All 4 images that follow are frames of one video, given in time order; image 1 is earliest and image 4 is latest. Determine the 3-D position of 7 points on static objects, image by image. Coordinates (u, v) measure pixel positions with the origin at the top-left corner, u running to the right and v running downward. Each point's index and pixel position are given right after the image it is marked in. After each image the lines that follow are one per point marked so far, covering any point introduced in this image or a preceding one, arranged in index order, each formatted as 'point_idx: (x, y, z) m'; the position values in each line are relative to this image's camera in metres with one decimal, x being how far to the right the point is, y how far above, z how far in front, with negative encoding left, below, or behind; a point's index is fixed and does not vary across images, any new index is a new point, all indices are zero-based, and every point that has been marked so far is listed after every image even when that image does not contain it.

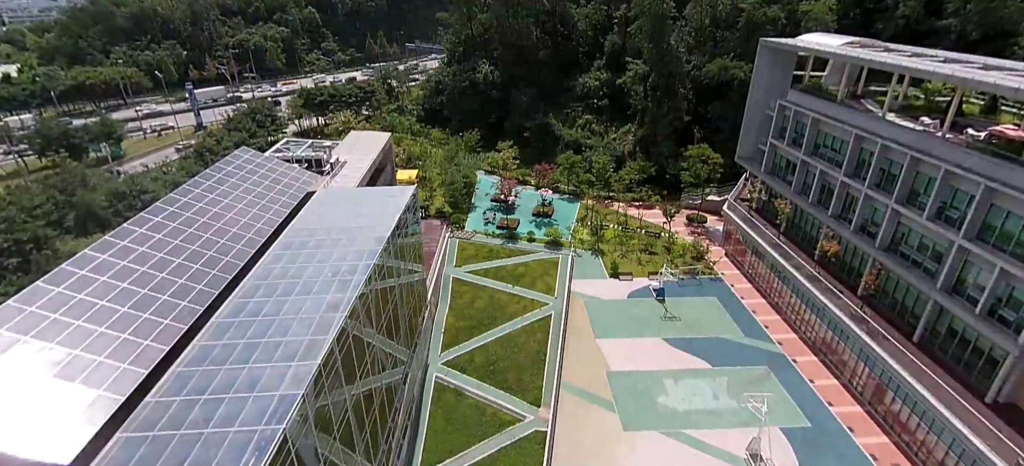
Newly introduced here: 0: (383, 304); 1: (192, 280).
0: (-4.1, -2.2, +15.8) m
1: (-8.9, -1.3, +13.7) m
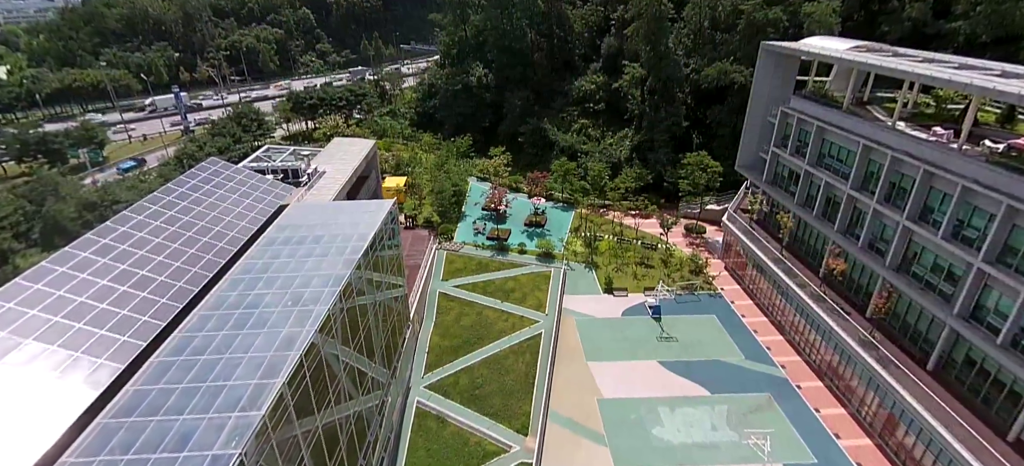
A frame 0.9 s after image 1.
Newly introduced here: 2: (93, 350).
0: (-4.6, -2.9, +14.5) m
1: (-9.5, -1.9, +12.5) m
2: (-9.4, -2.7, +11.1) m
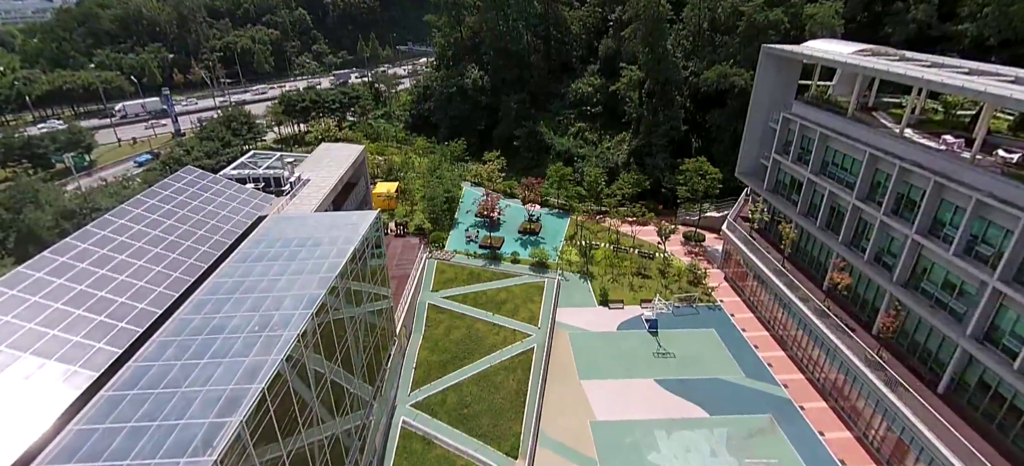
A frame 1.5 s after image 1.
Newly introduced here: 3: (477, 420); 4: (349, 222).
0: (-5.0, -3.3, +13.7) m
1: (-9.9, -2.4, +11.6) m
2: (-9.8, -3.1, +10.2) m
3: (-1.3, -6.7, +17.7) m
4: (-5.6, +0.4, +17.1) m
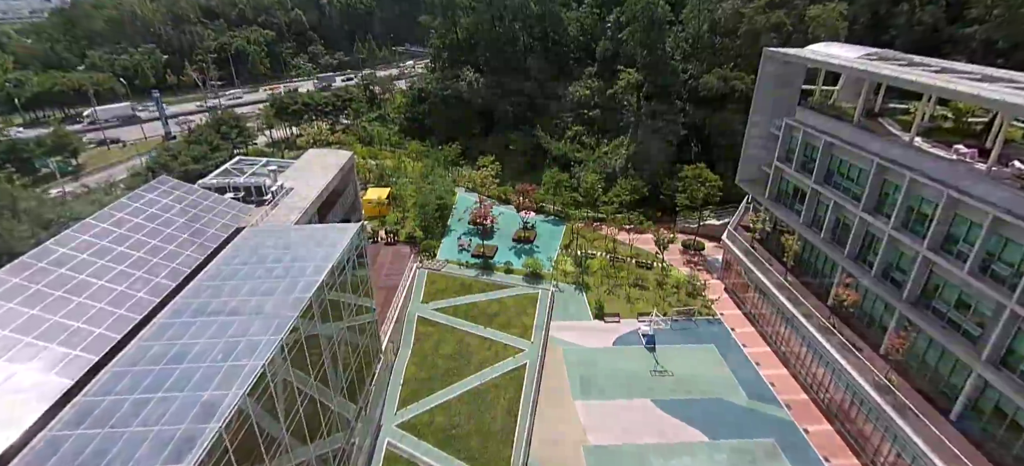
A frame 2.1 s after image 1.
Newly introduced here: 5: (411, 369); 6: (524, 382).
0: (-5.4, -3.8, +12.8) m
1: (-10.2, -2.8, +10.8) m
2: (-10.1, -3.6, +9.4) m
3: (-1.6, -7.2, +16.9) m
4: (-6.0, -0.1, +16.3) m
5: (-4.1, -5.6, +20.0) m
6: (+0.5, -5.8, +19.2) m
